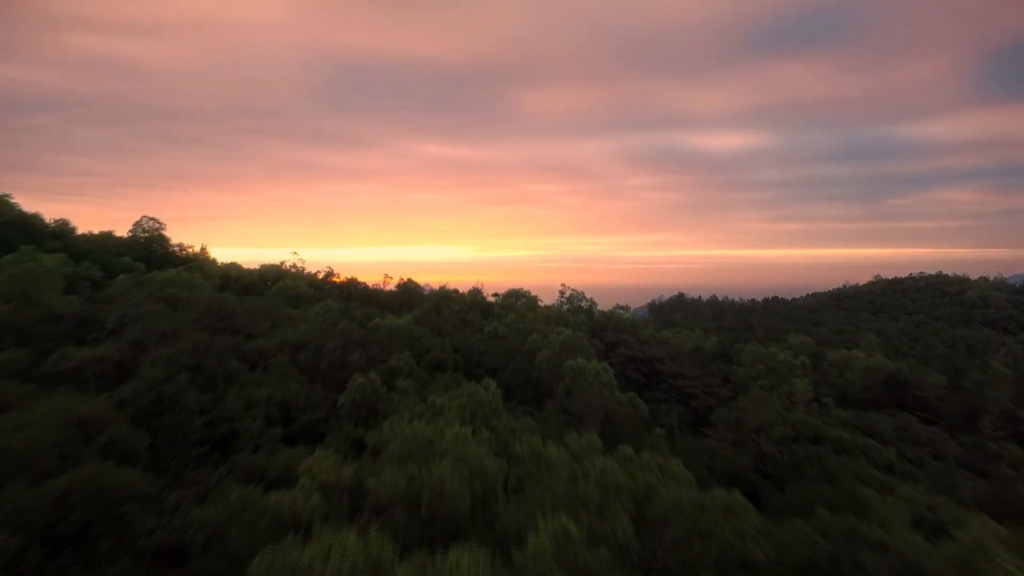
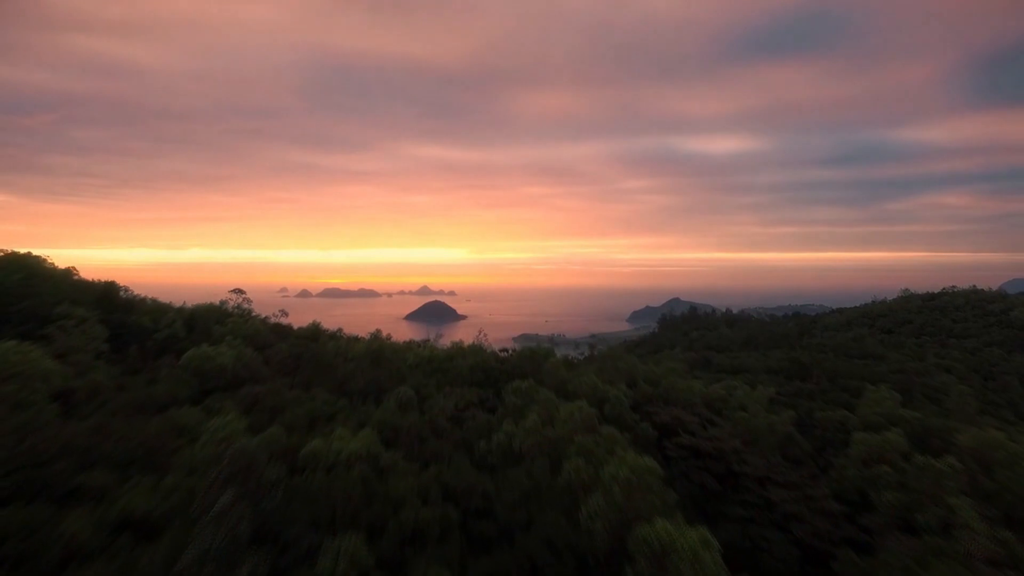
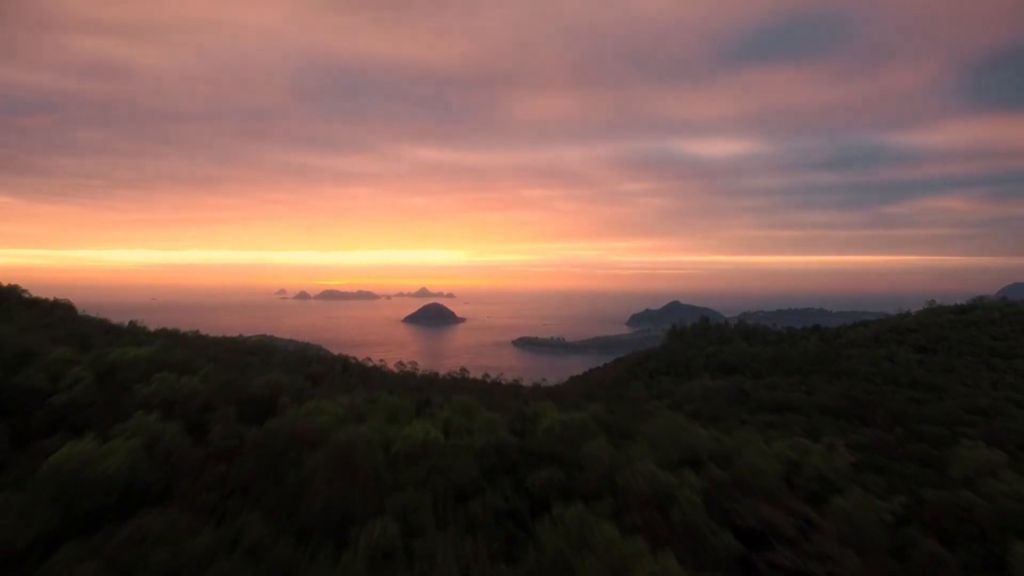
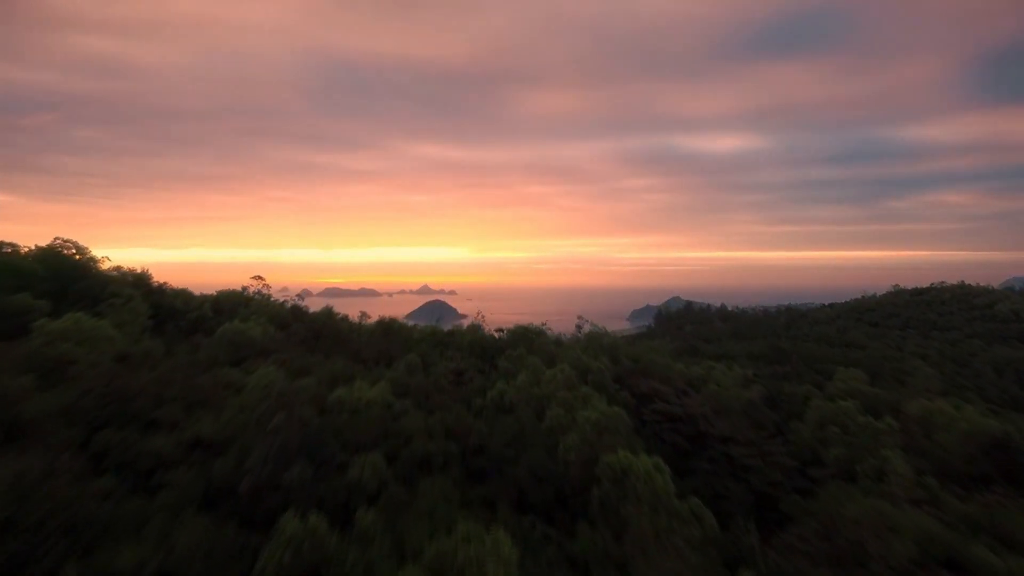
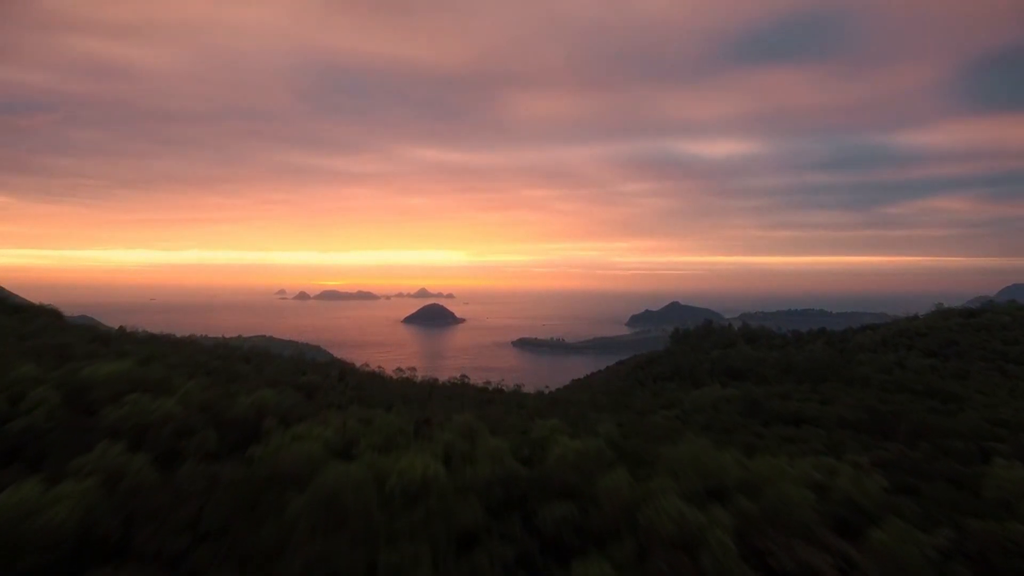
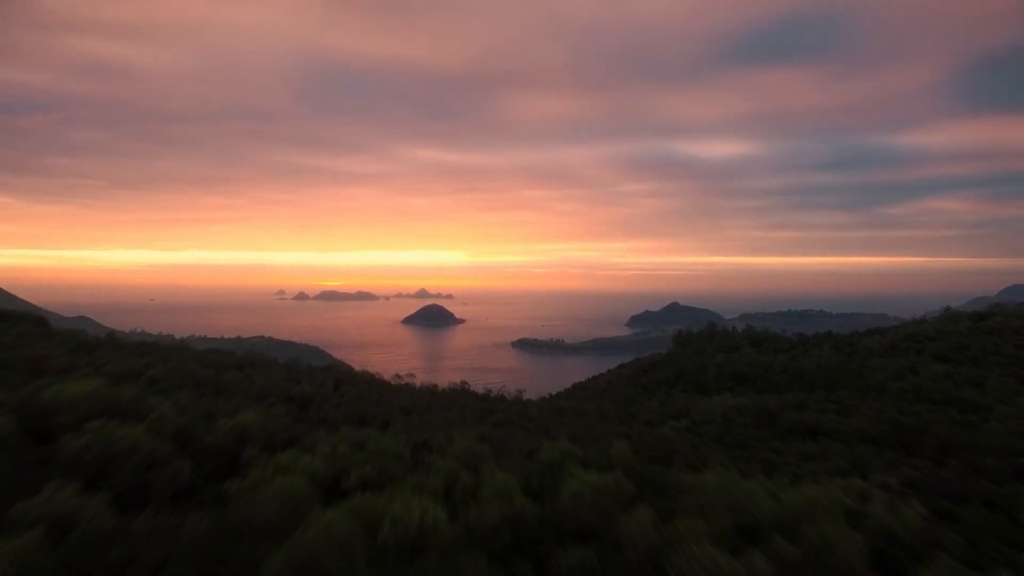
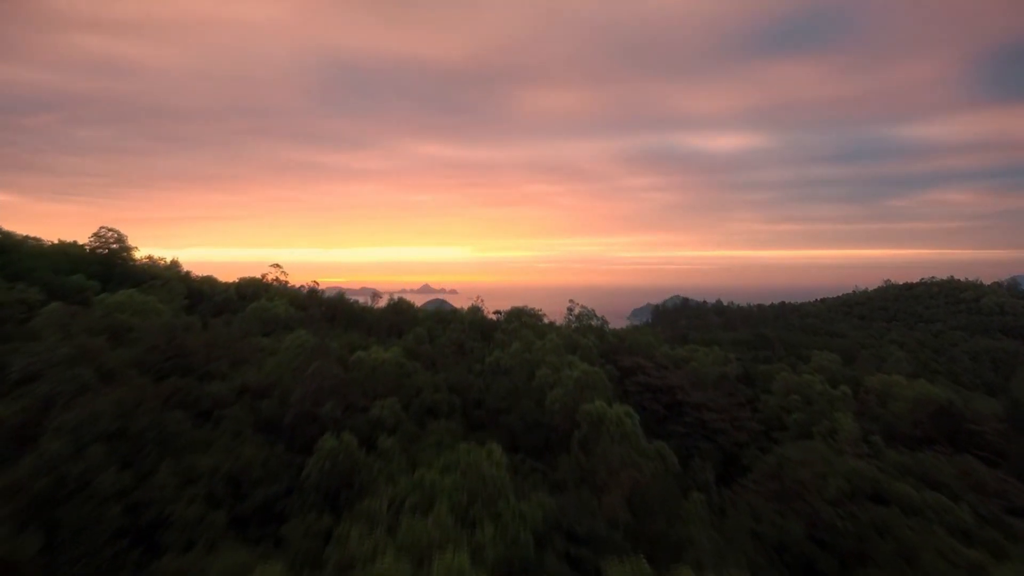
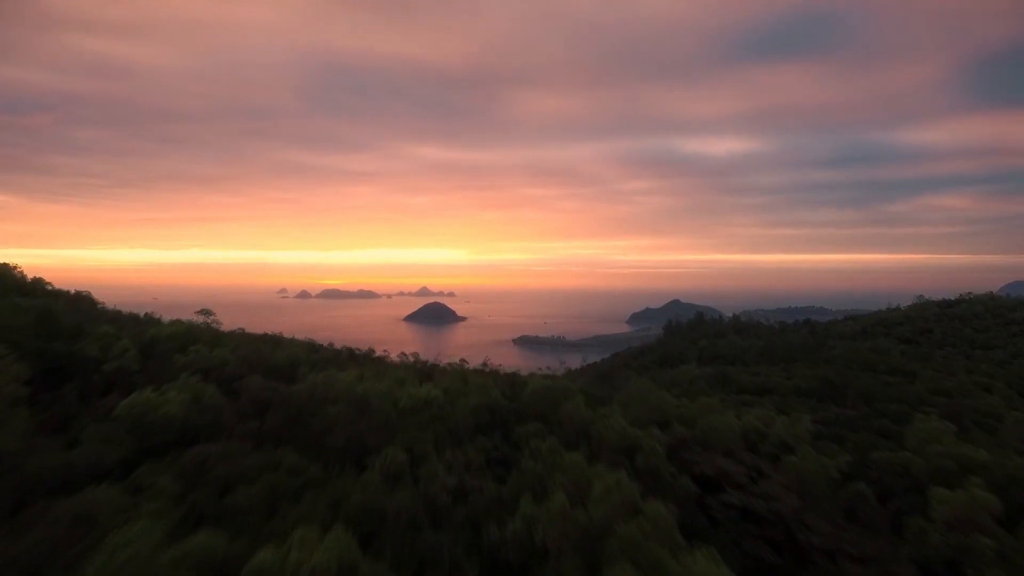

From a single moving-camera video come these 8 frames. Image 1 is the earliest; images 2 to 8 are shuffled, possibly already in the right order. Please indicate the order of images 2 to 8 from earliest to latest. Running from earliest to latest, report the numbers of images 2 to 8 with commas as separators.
7, 4, 2, 8, 3, 5, 6
